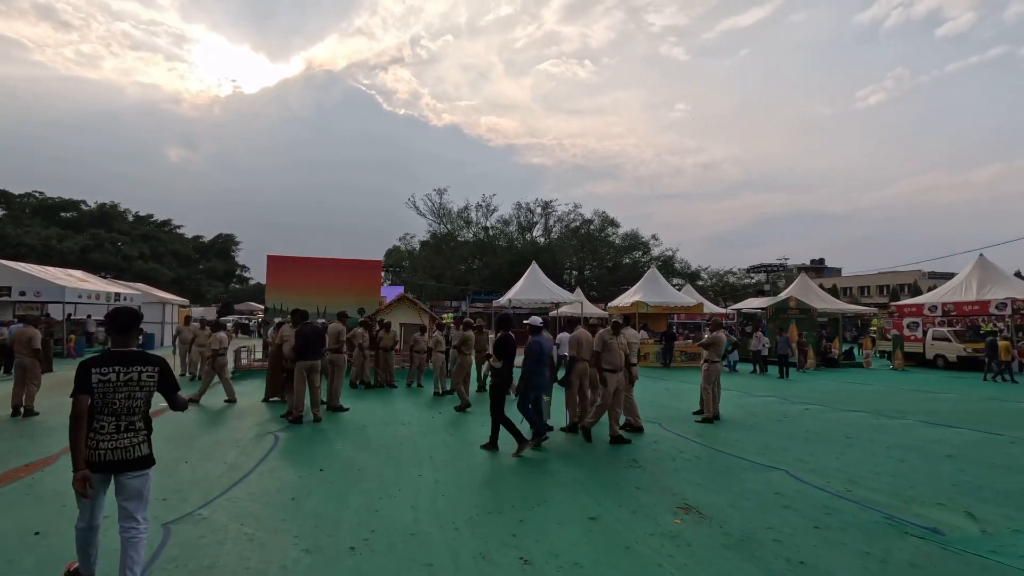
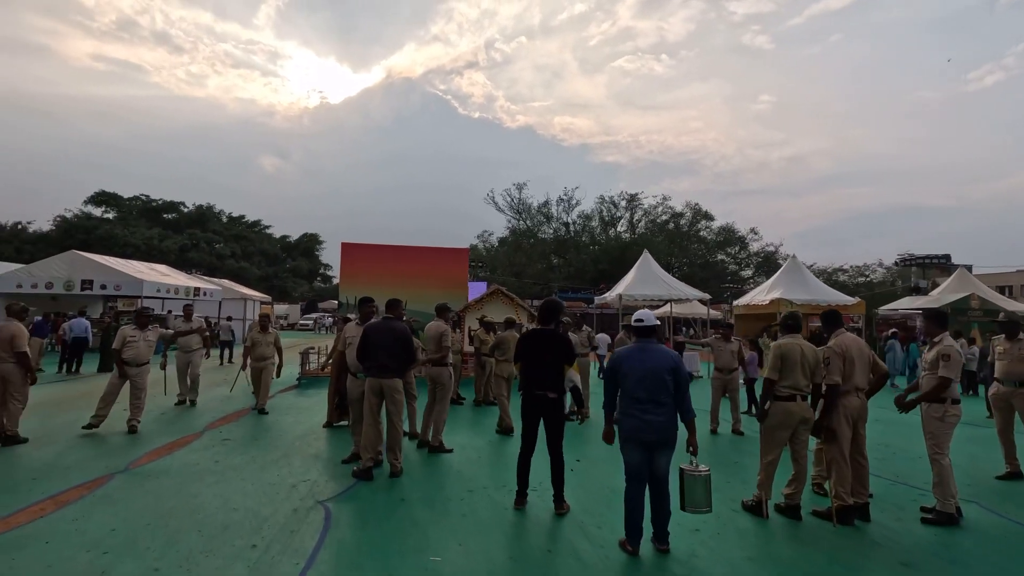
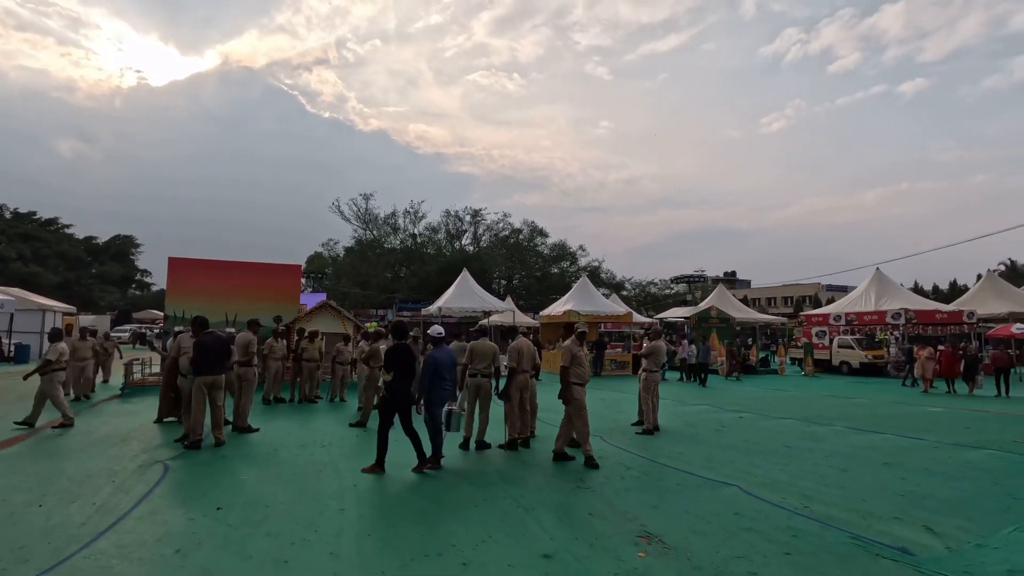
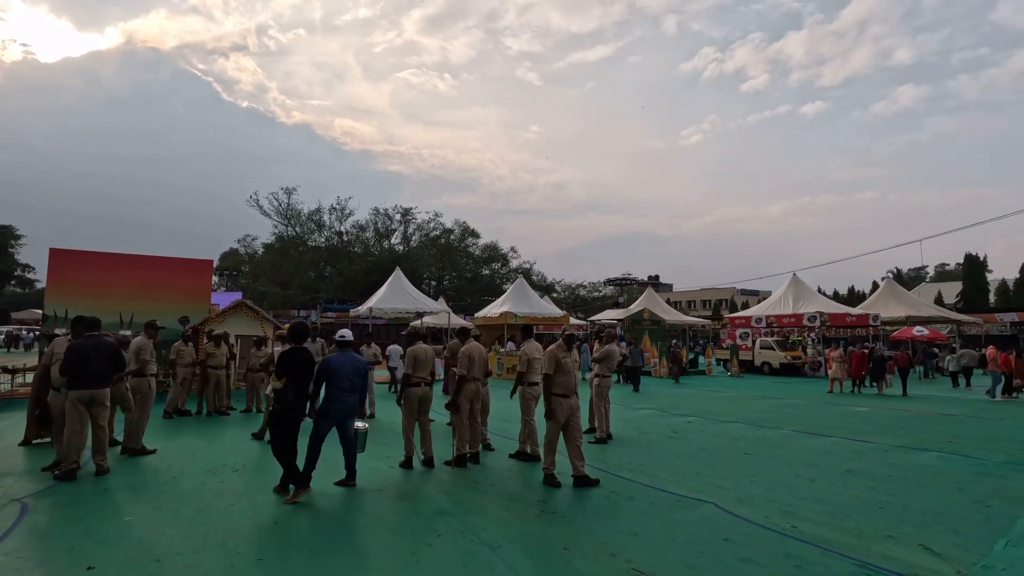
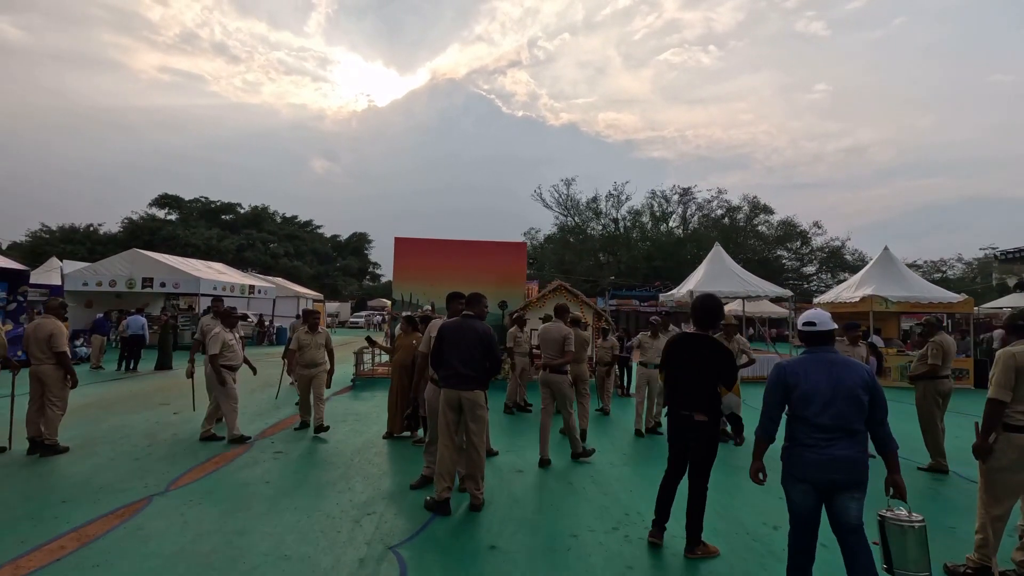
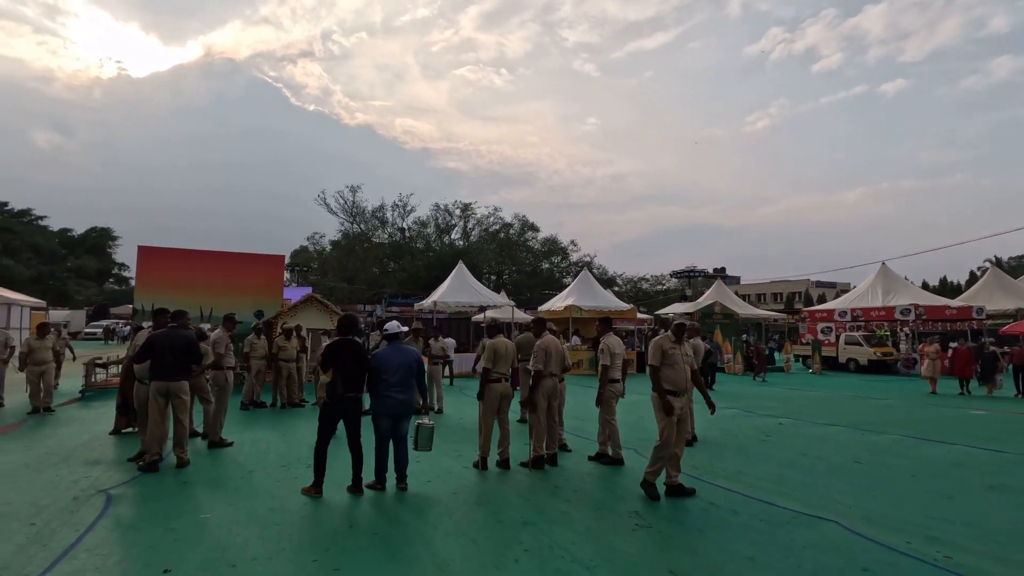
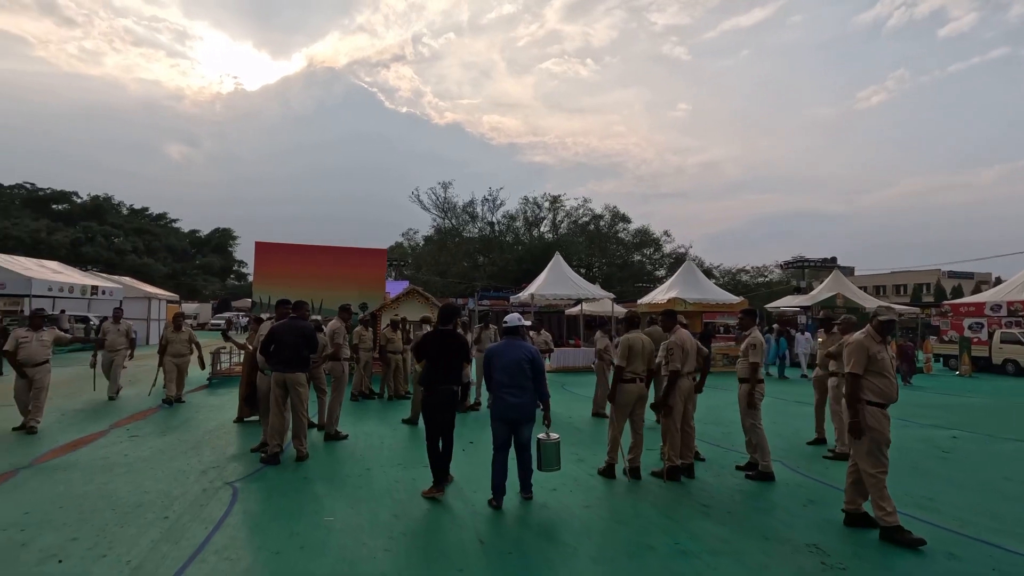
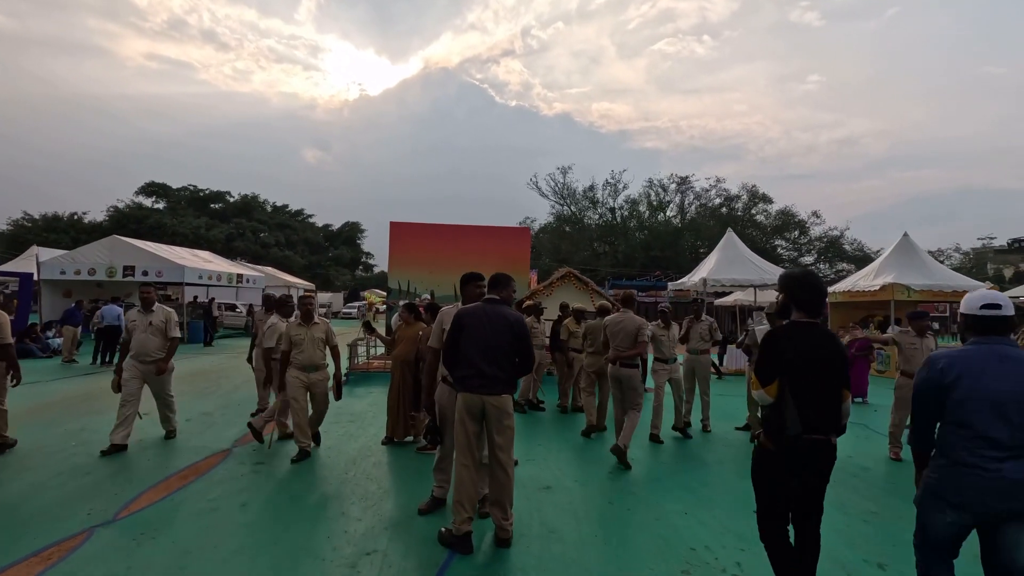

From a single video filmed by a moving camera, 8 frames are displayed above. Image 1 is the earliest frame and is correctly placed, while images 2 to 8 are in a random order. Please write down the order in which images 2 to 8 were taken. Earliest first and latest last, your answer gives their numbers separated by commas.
3, 4, 6, 7, 2, 5, 8
